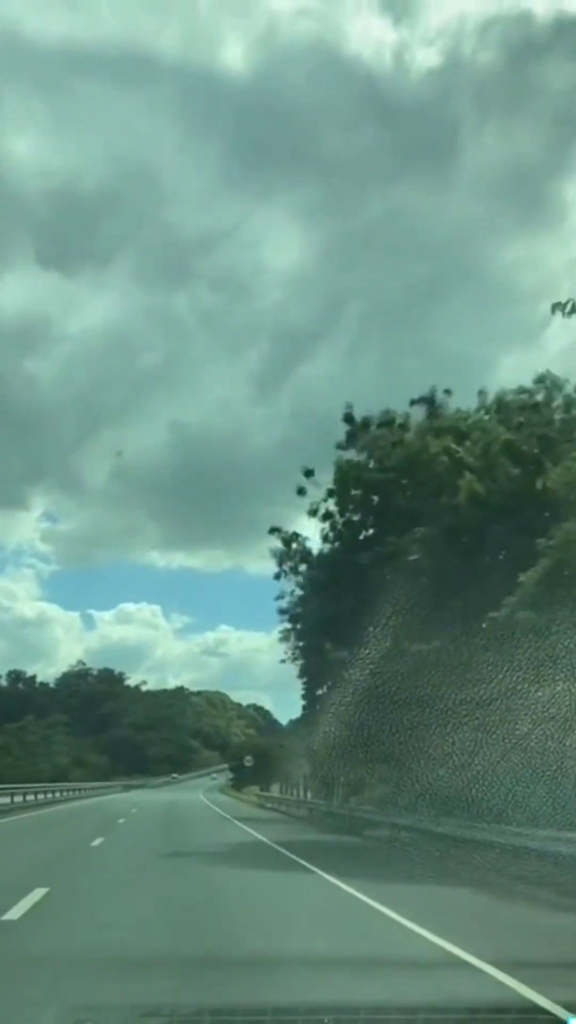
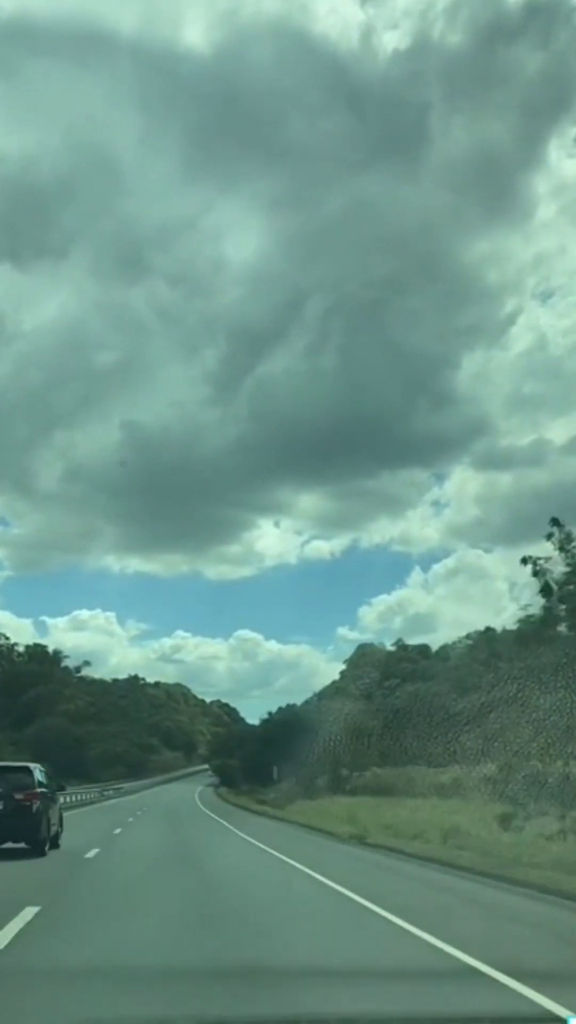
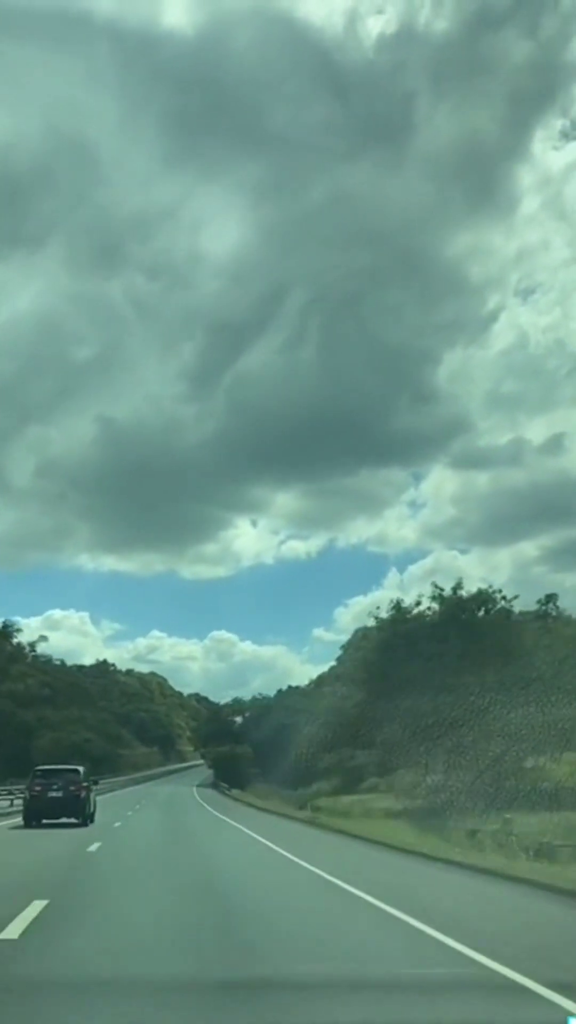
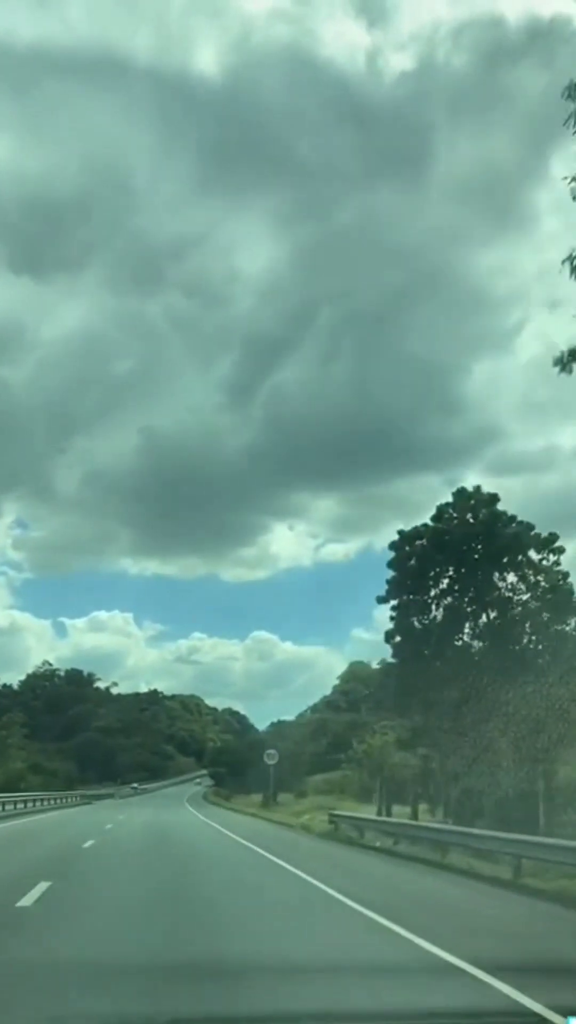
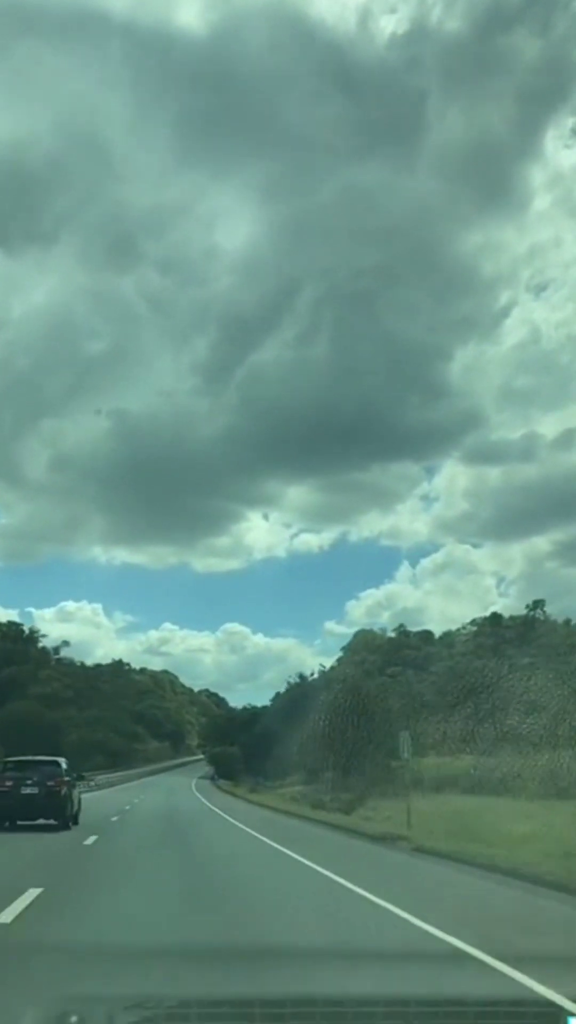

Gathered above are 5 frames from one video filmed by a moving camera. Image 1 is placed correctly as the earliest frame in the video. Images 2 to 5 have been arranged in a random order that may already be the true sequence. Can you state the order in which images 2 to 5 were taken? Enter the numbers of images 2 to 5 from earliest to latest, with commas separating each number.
4, 2, 5, 3
